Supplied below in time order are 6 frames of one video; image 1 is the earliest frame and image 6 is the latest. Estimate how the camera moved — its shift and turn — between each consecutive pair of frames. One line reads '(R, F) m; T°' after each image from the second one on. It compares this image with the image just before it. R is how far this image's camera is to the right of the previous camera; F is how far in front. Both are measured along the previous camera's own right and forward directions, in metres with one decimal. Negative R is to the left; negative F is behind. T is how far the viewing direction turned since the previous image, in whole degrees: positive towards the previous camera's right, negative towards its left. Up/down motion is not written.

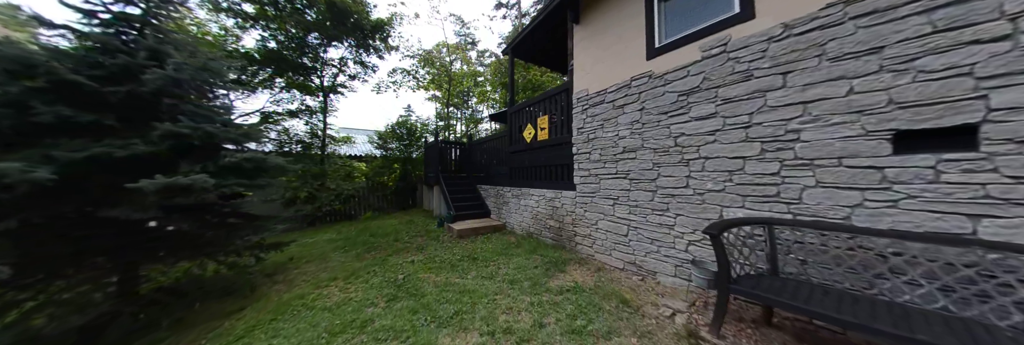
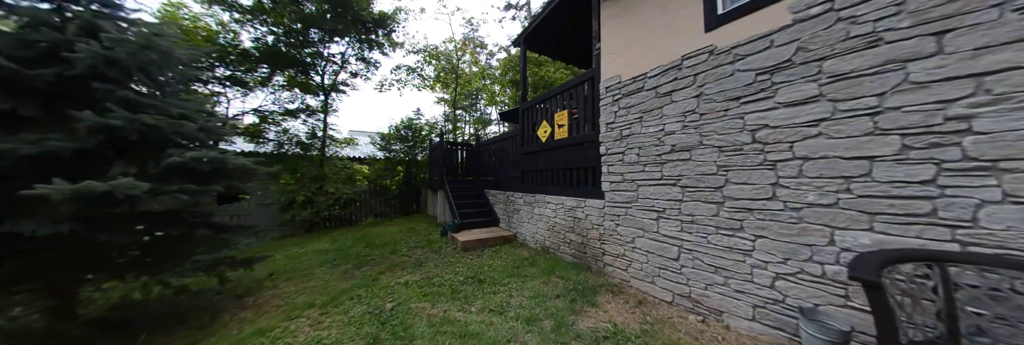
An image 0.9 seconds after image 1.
(-0.1, +0.7) m; -2°
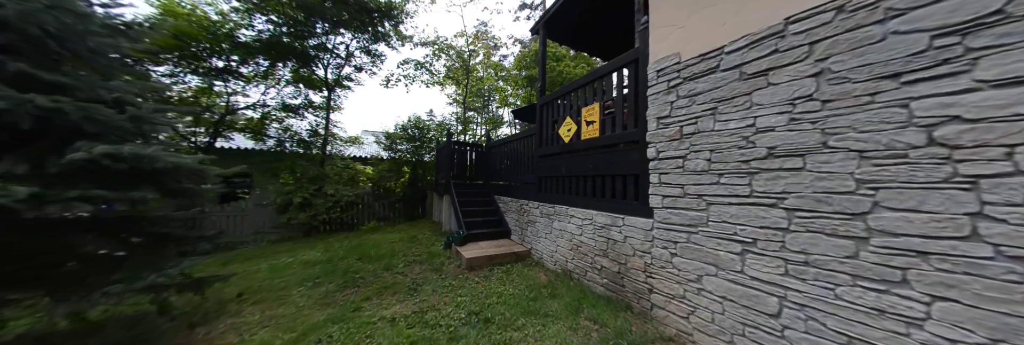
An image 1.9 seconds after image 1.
(-0.1, +0.7) m; -3°
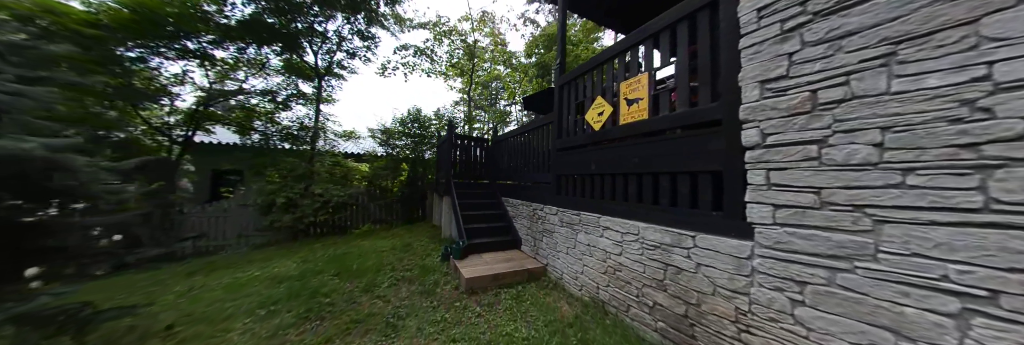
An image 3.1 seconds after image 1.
(-0.1, +0.8) m; -2°
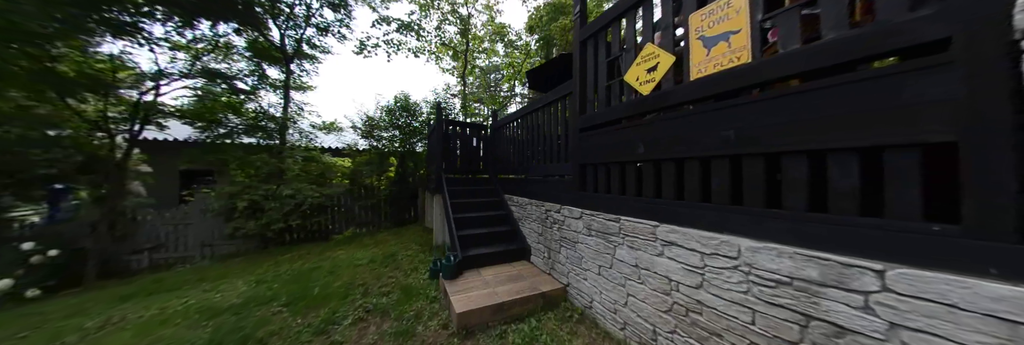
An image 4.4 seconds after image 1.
(-0.1, +0.8) m; 0°
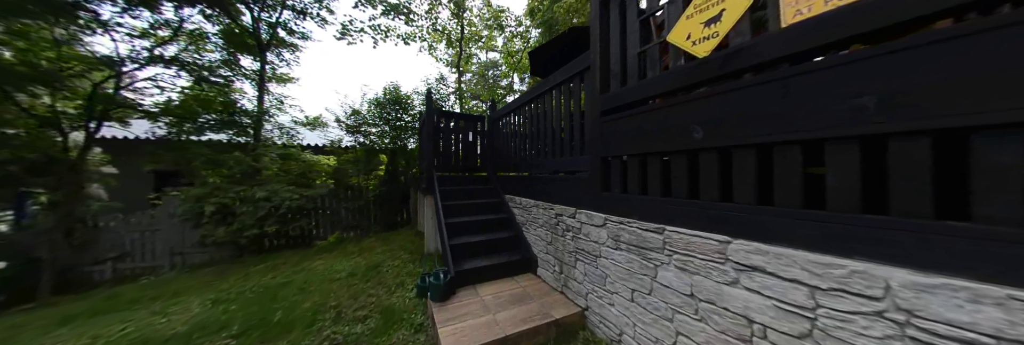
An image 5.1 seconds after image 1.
(0.0, +0.4) m; 0°
